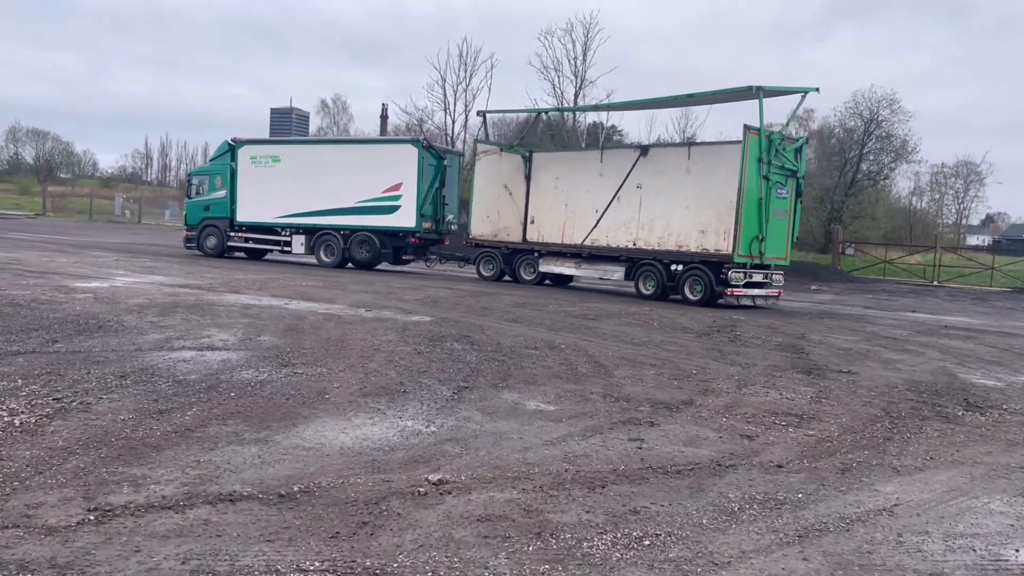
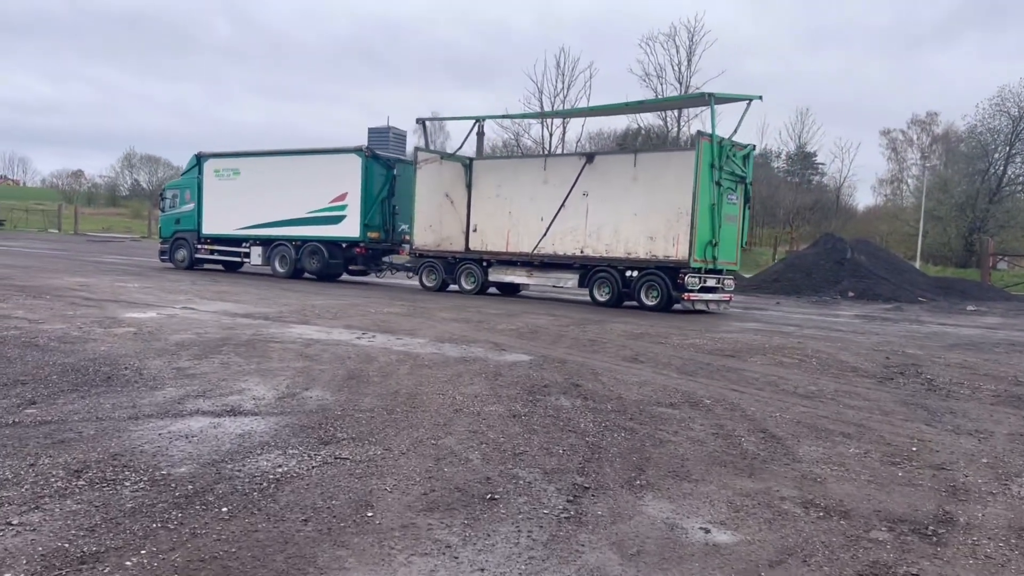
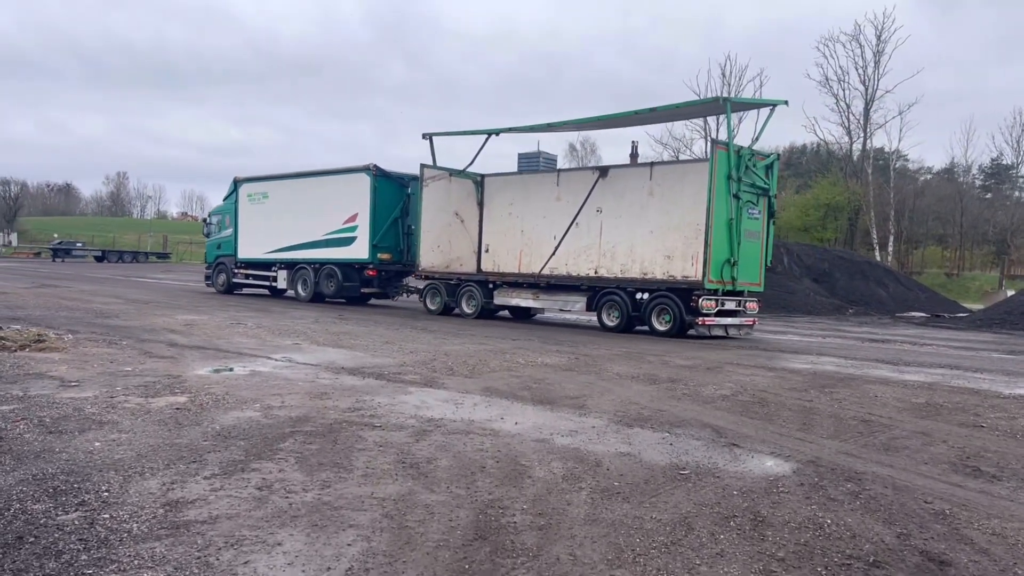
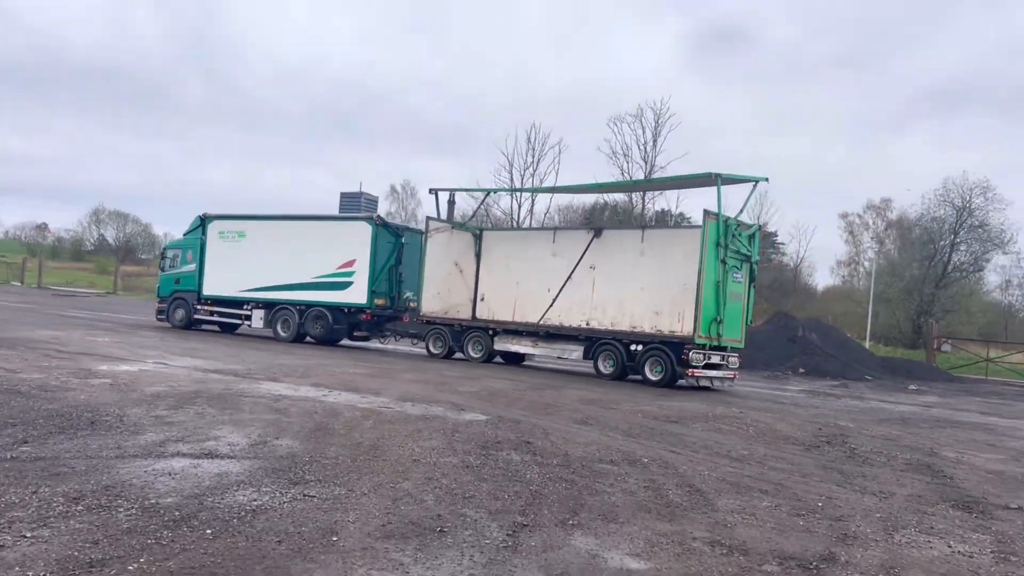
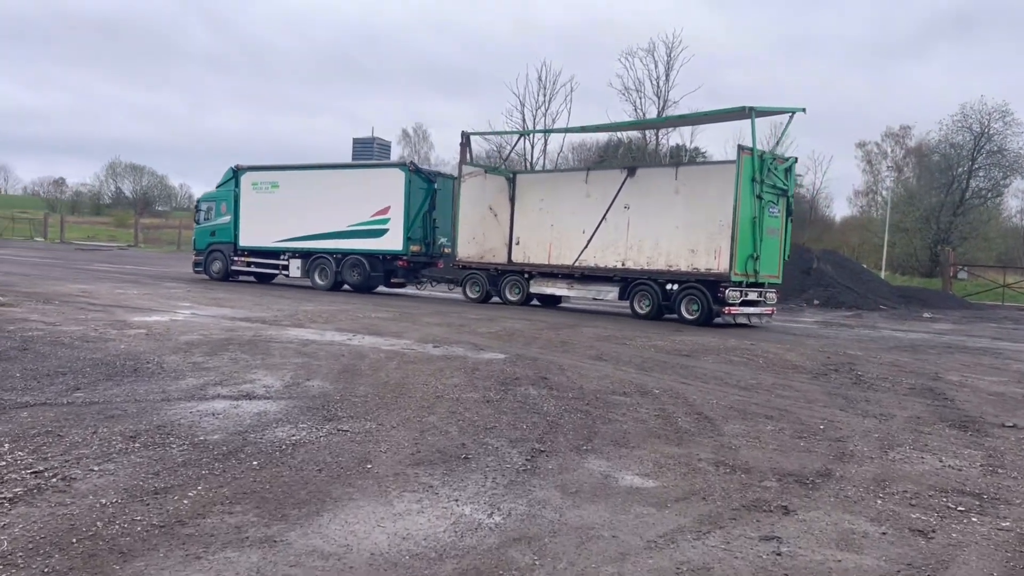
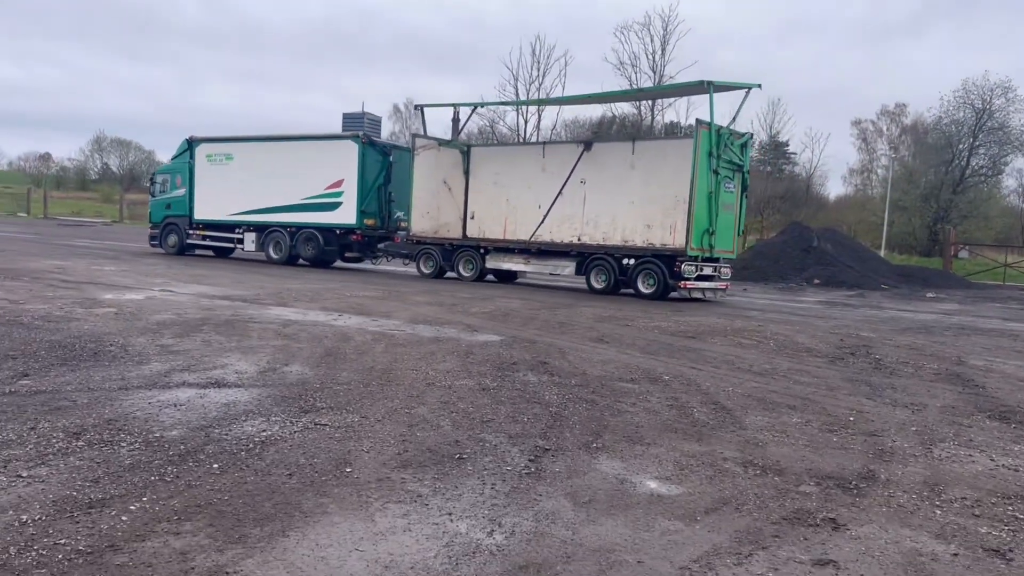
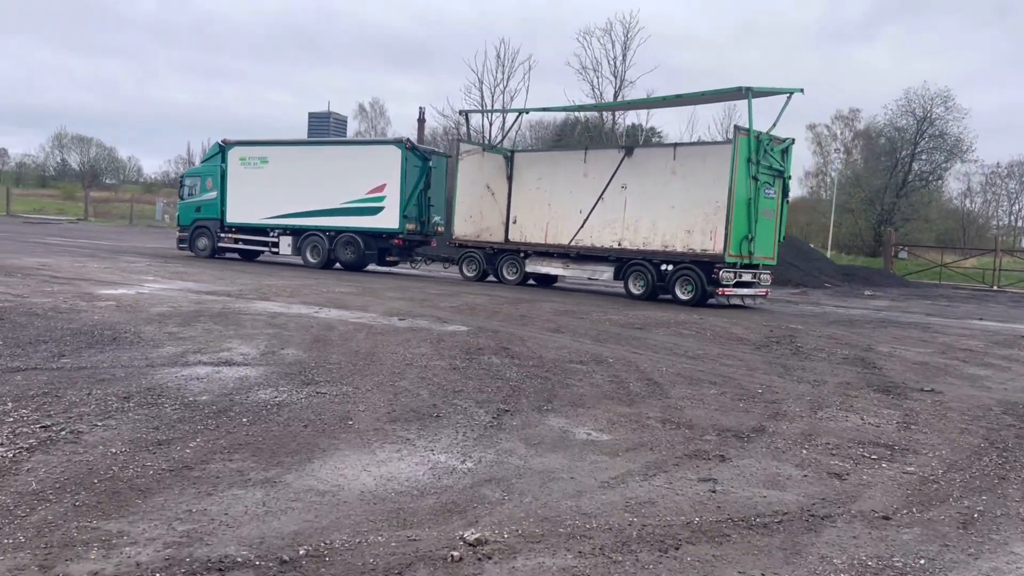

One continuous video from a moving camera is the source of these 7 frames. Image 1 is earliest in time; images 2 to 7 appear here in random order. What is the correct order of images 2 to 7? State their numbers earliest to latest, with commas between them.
7, 5, 4, 6, 2, 3
